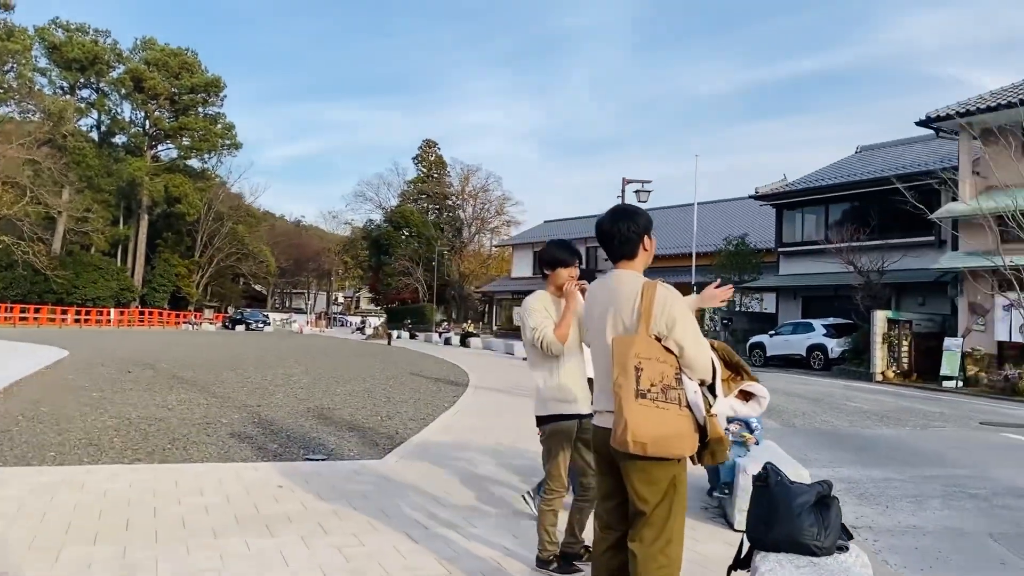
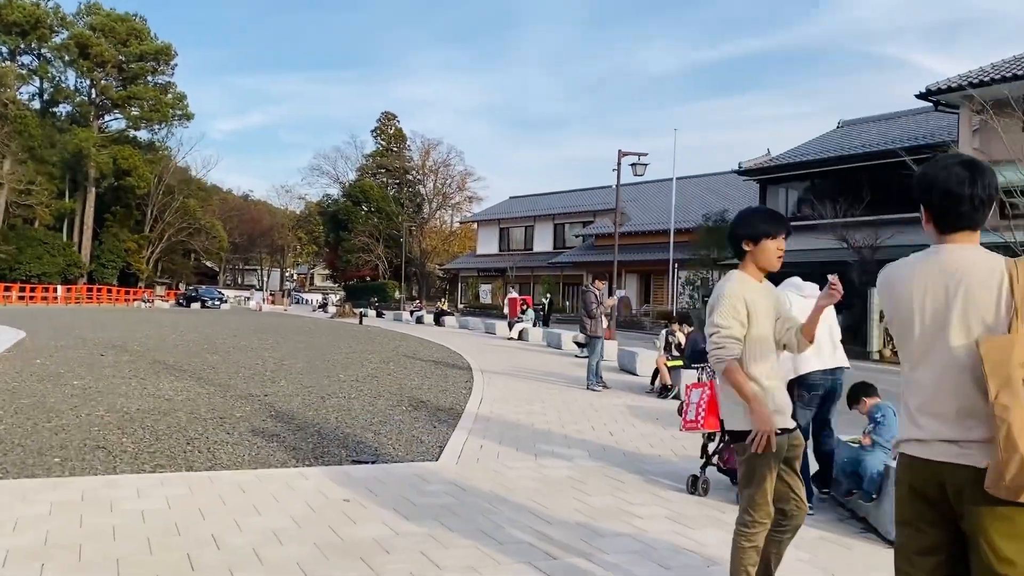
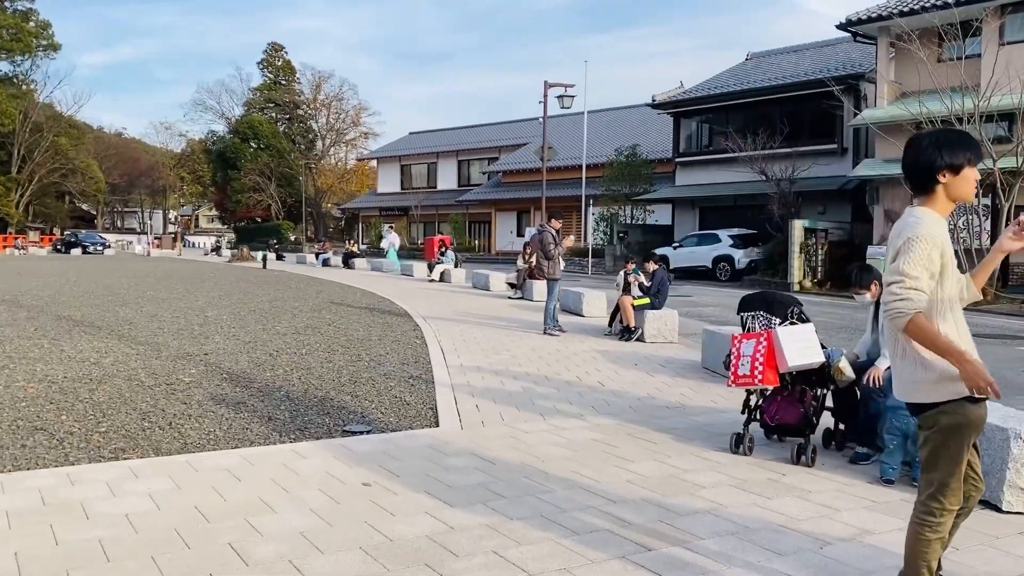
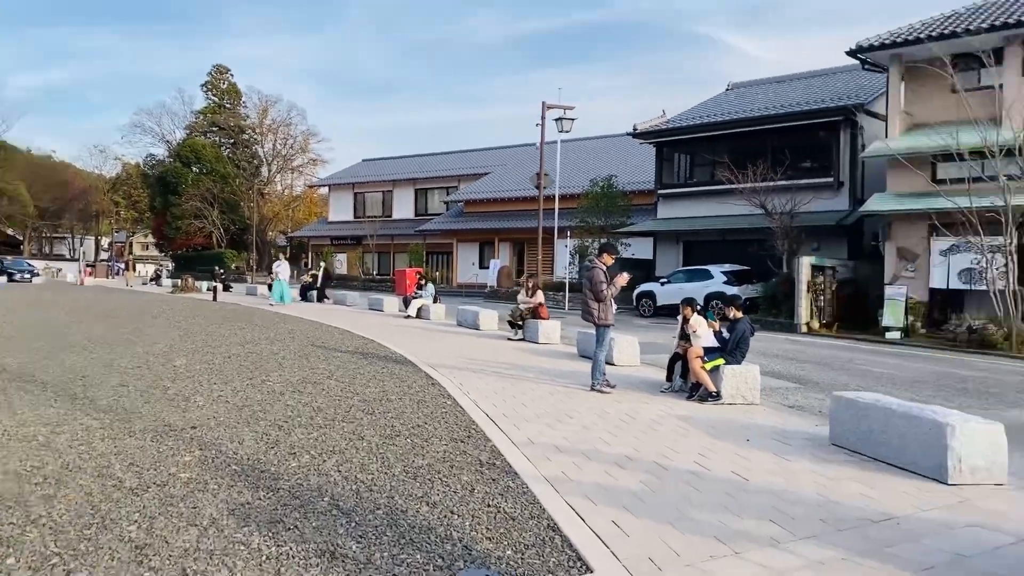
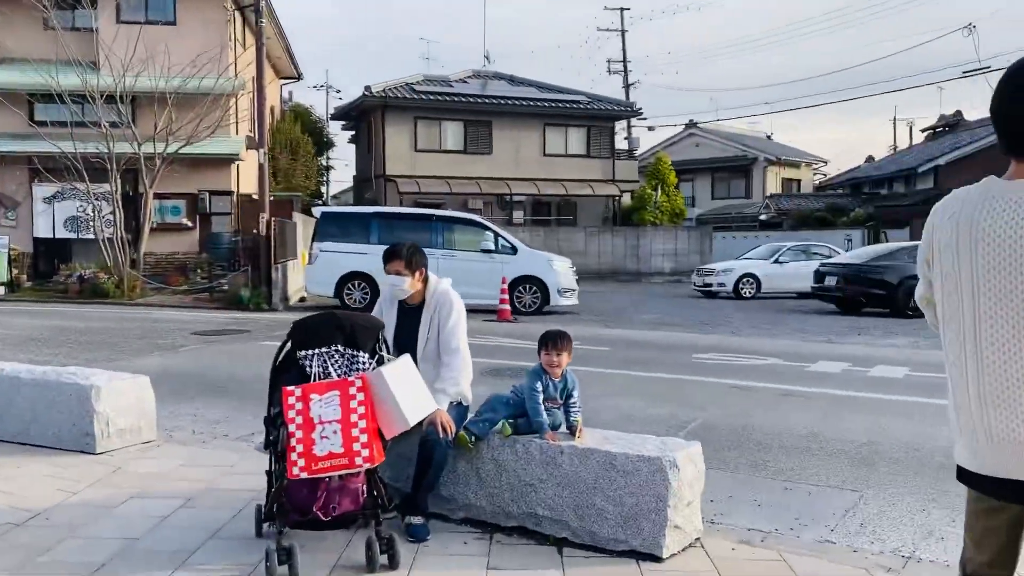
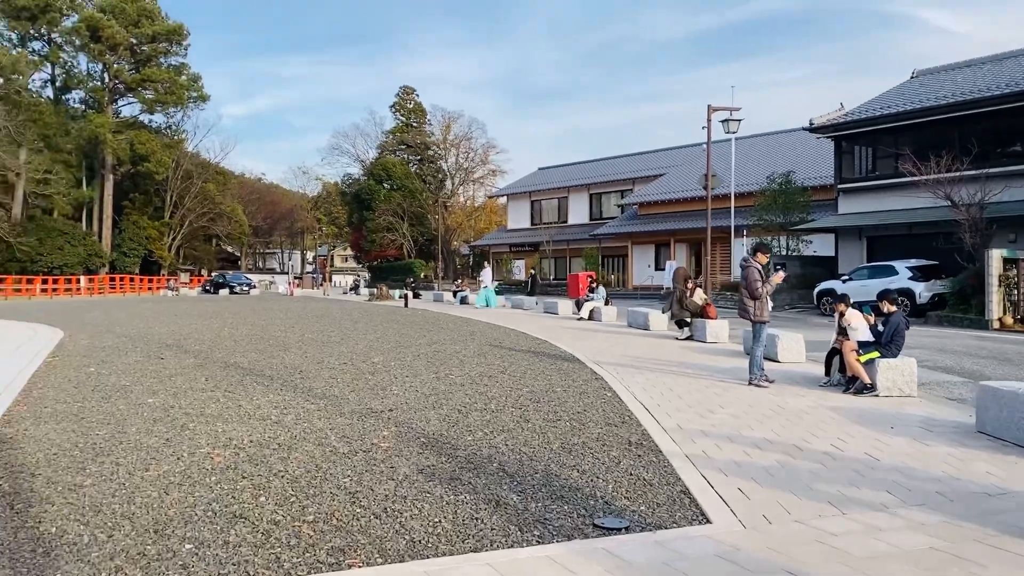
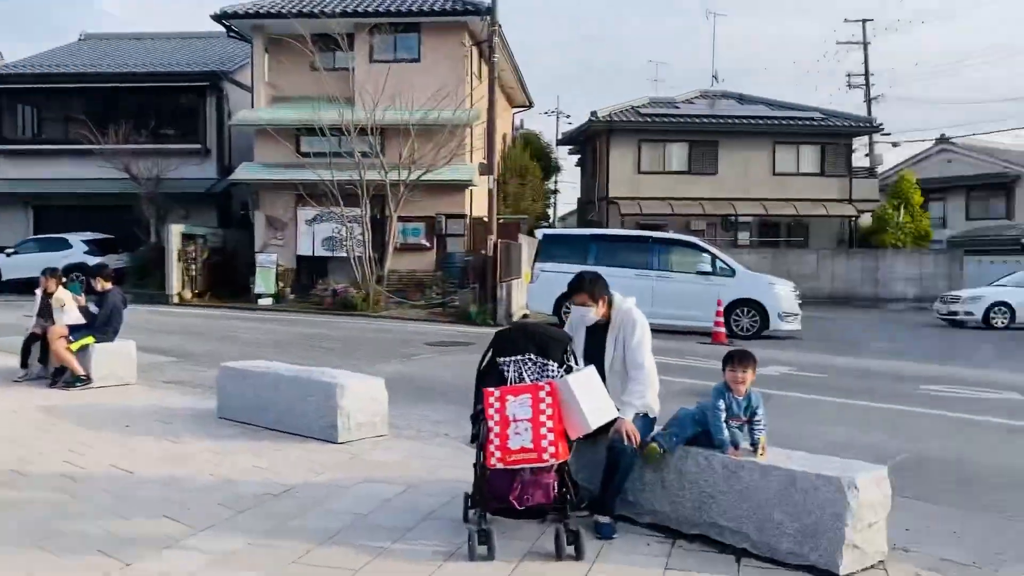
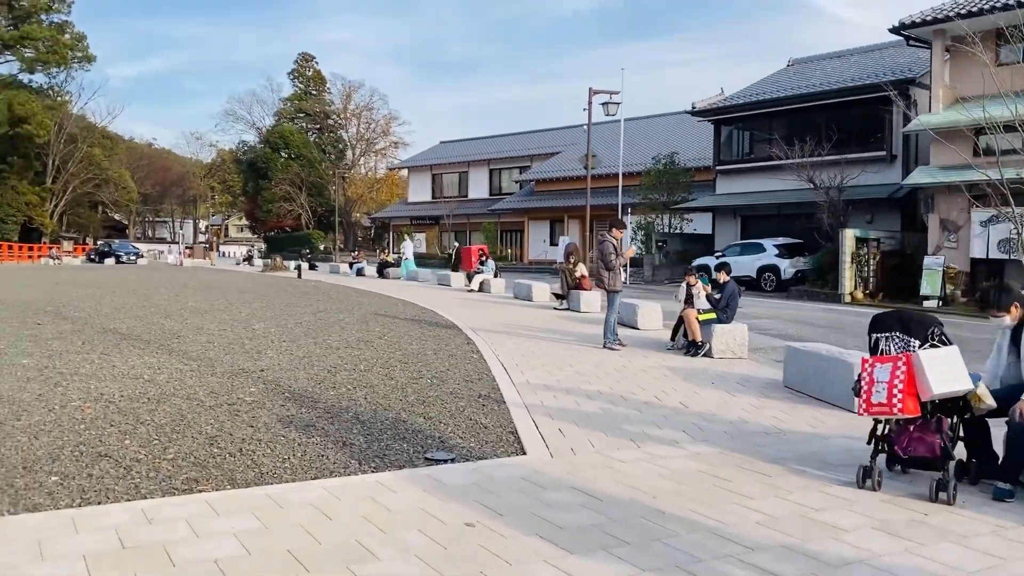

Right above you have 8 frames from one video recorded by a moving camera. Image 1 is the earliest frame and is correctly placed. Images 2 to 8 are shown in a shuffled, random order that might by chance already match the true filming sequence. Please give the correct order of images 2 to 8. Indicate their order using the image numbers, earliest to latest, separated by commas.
2, 3, 8, 6, 4, 7, 5
